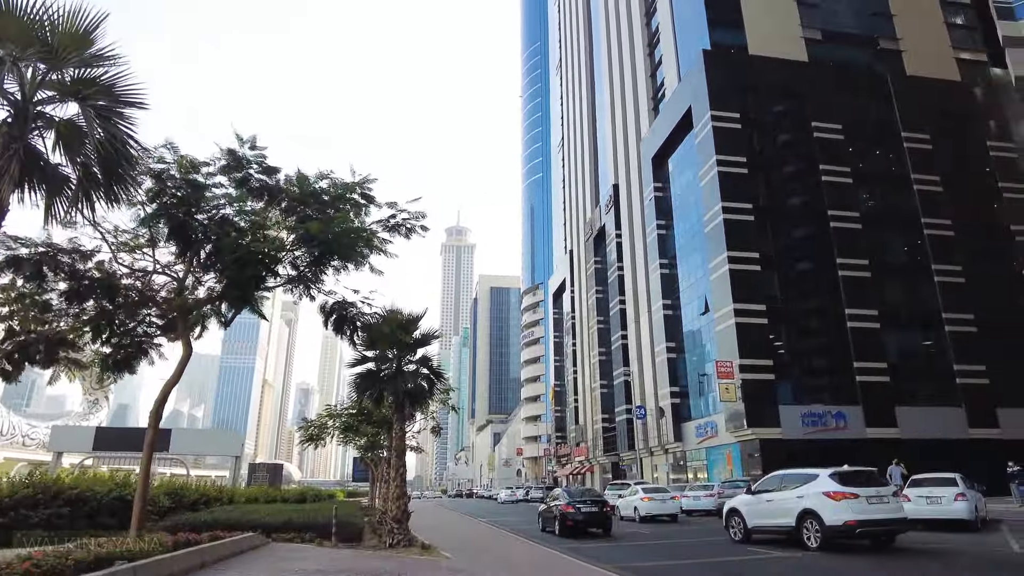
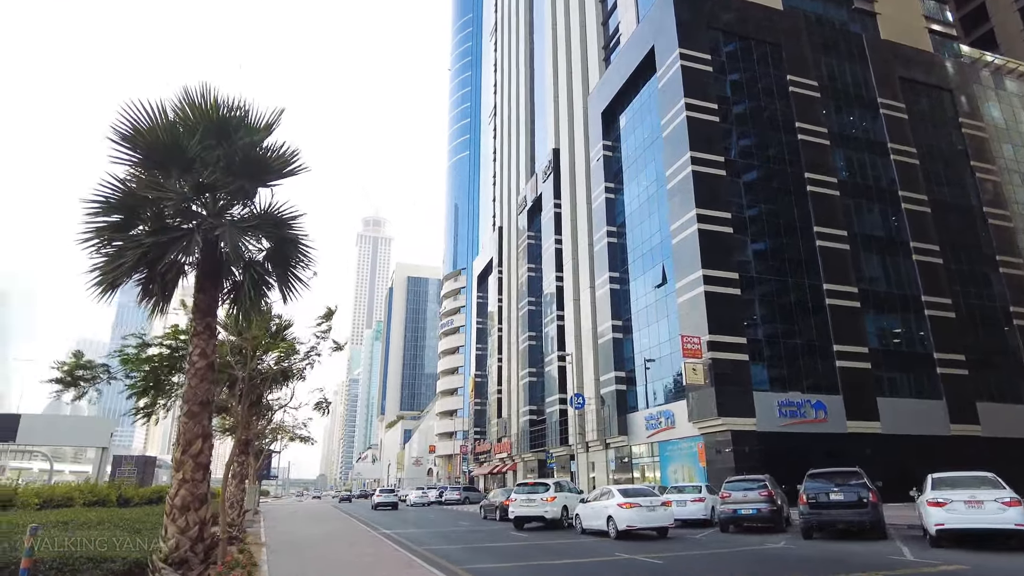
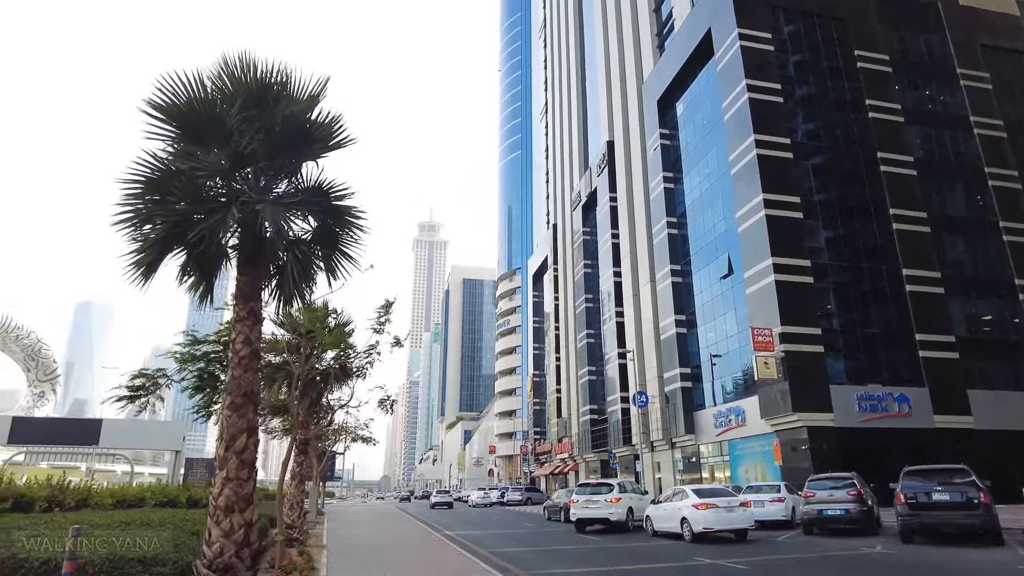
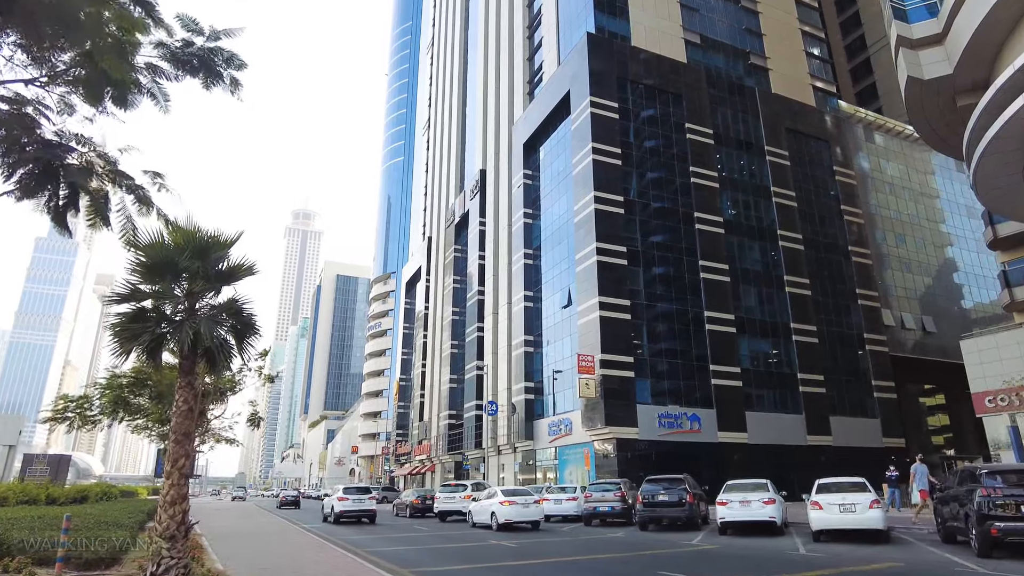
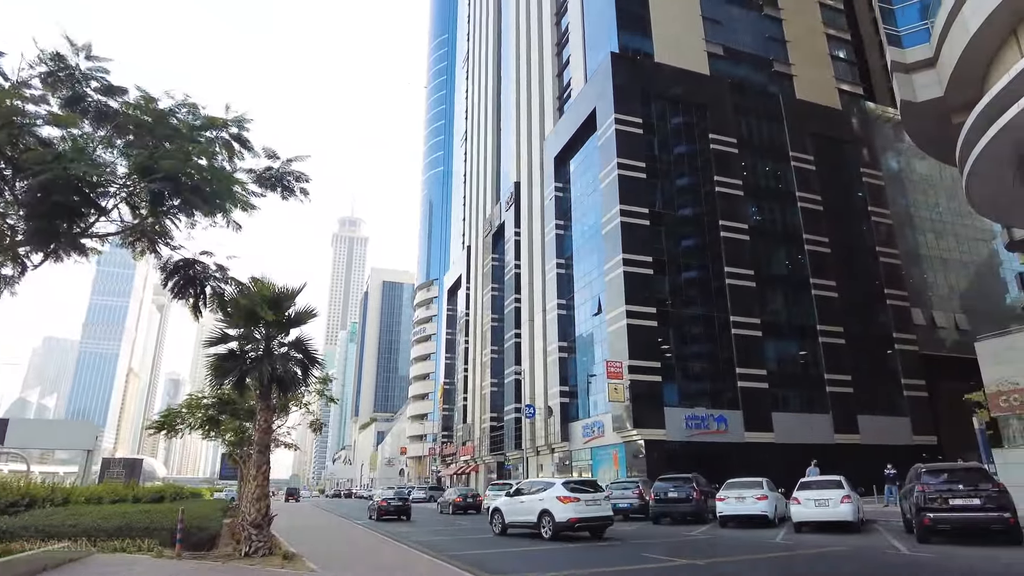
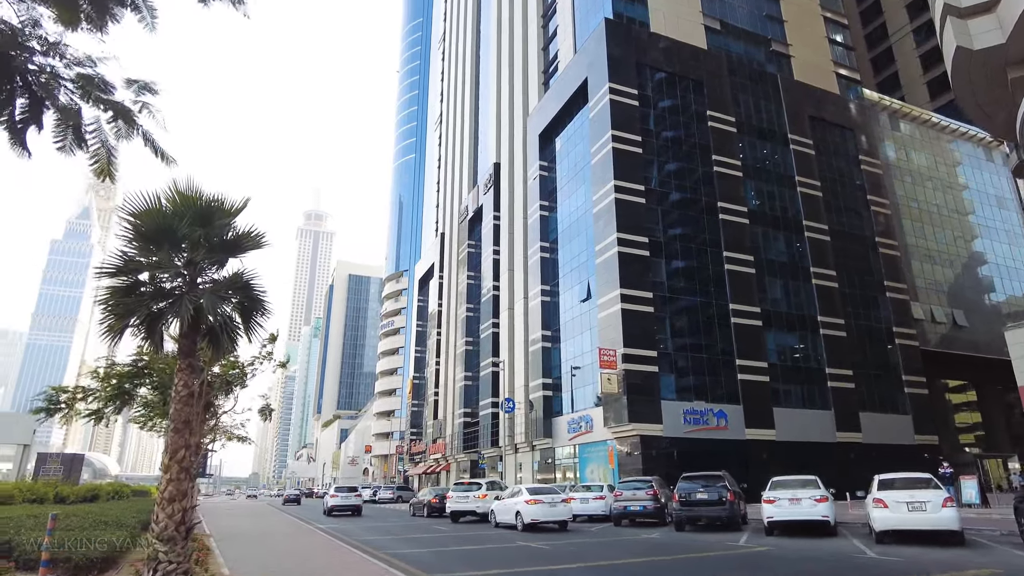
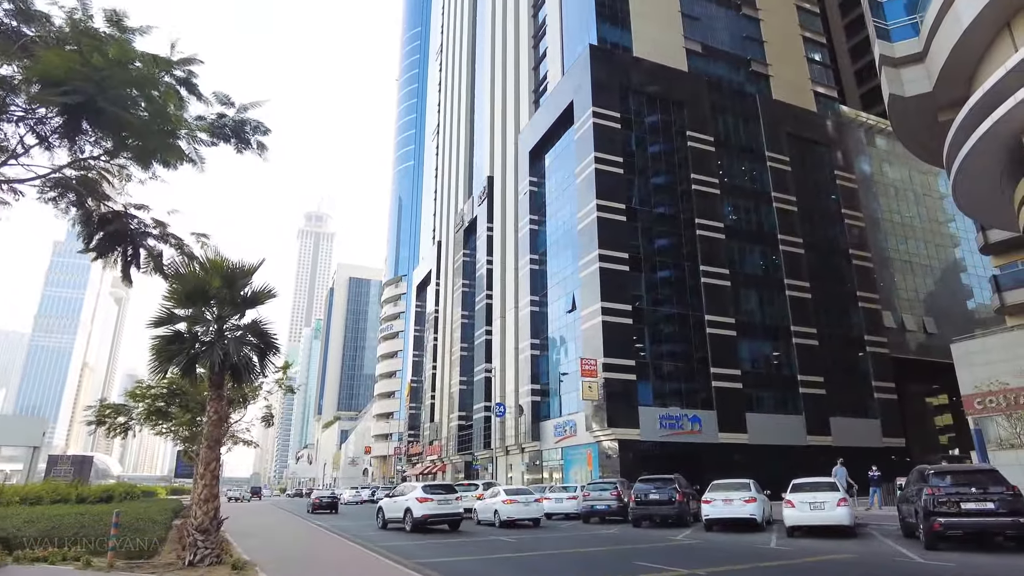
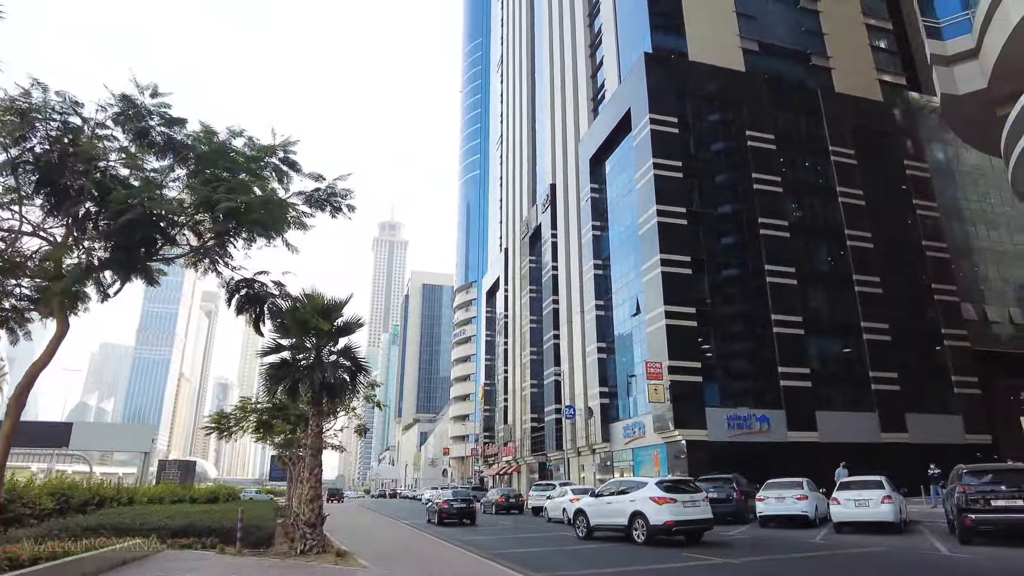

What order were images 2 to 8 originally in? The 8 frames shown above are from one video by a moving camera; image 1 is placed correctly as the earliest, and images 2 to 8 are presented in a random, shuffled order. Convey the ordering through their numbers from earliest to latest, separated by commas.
8, 5, 7, 4, 6, 2, 3
